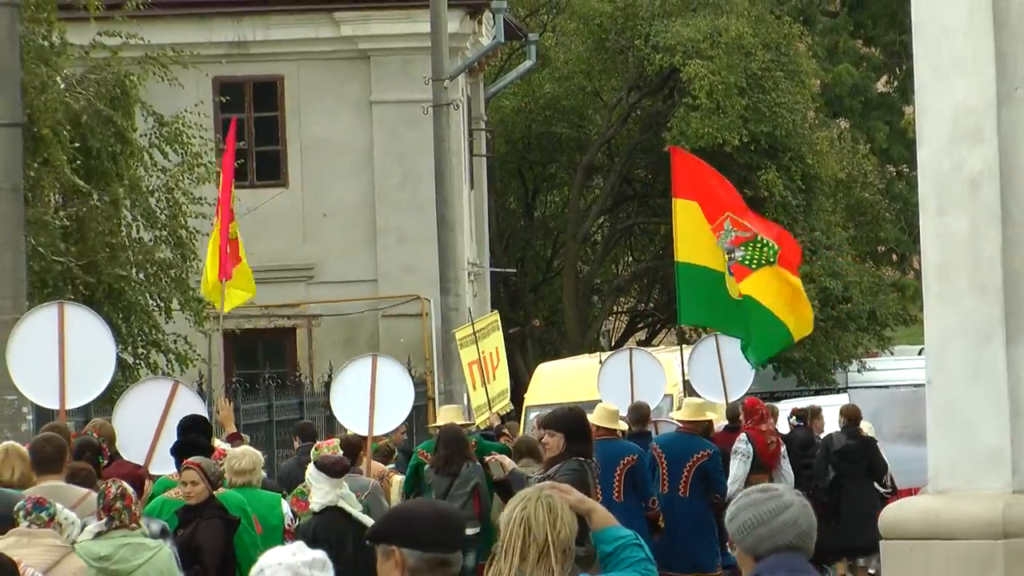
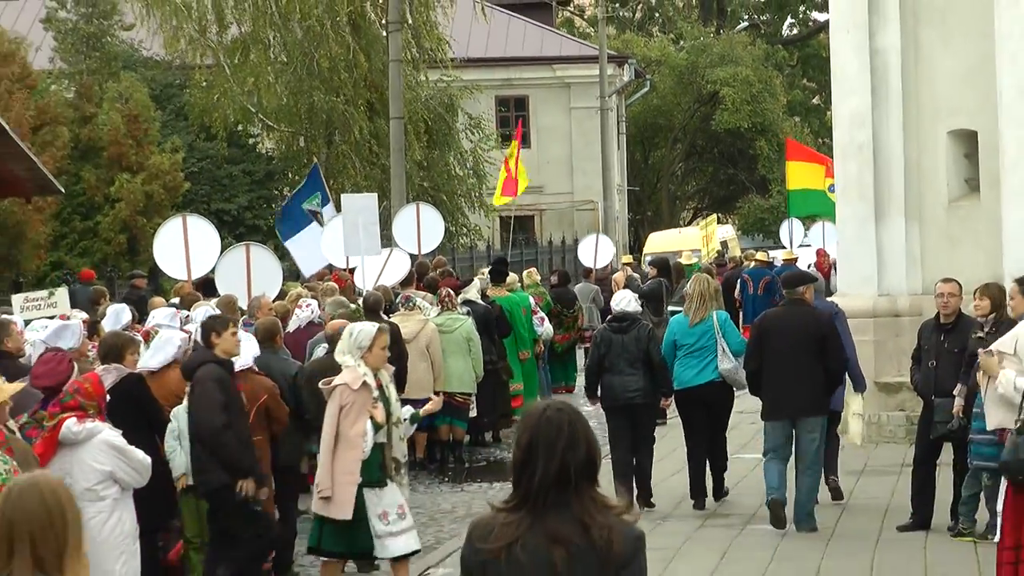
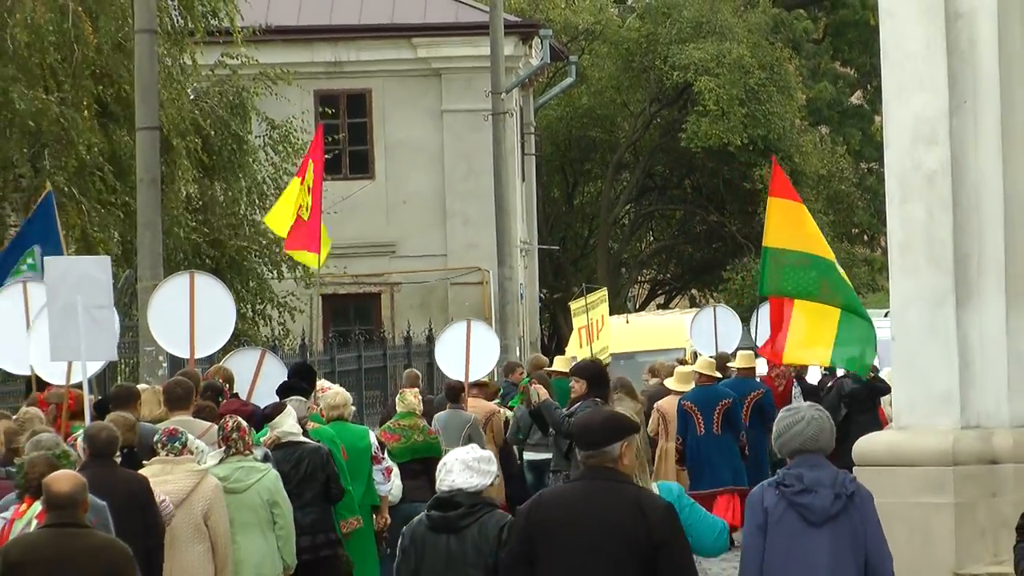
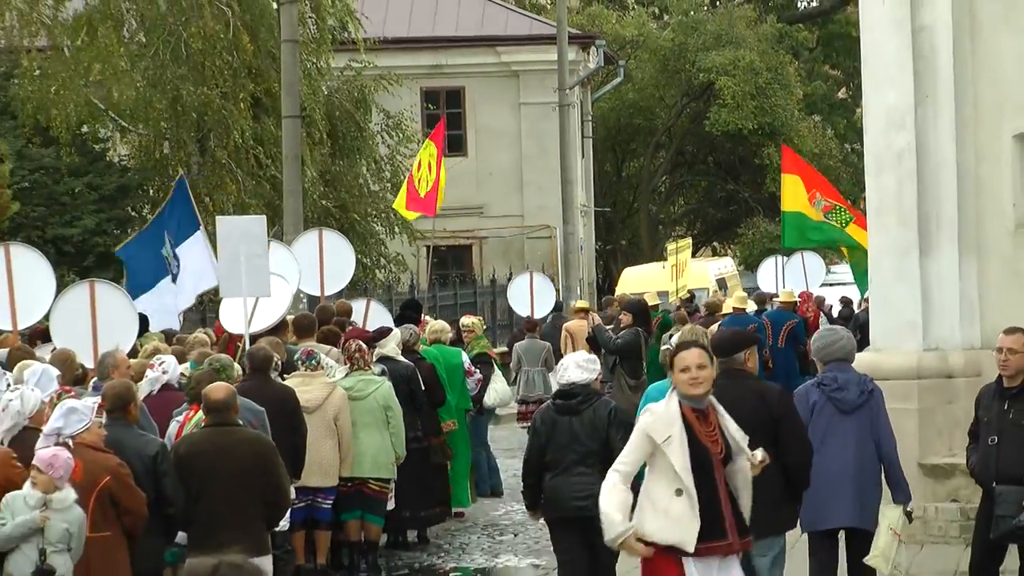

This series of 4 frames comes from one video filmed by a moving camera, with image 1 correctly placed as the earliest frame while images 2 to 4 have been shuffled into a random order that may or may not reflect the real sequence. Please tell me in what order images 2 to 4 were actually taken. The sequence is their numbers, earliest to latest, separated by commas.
3, 4, 2
